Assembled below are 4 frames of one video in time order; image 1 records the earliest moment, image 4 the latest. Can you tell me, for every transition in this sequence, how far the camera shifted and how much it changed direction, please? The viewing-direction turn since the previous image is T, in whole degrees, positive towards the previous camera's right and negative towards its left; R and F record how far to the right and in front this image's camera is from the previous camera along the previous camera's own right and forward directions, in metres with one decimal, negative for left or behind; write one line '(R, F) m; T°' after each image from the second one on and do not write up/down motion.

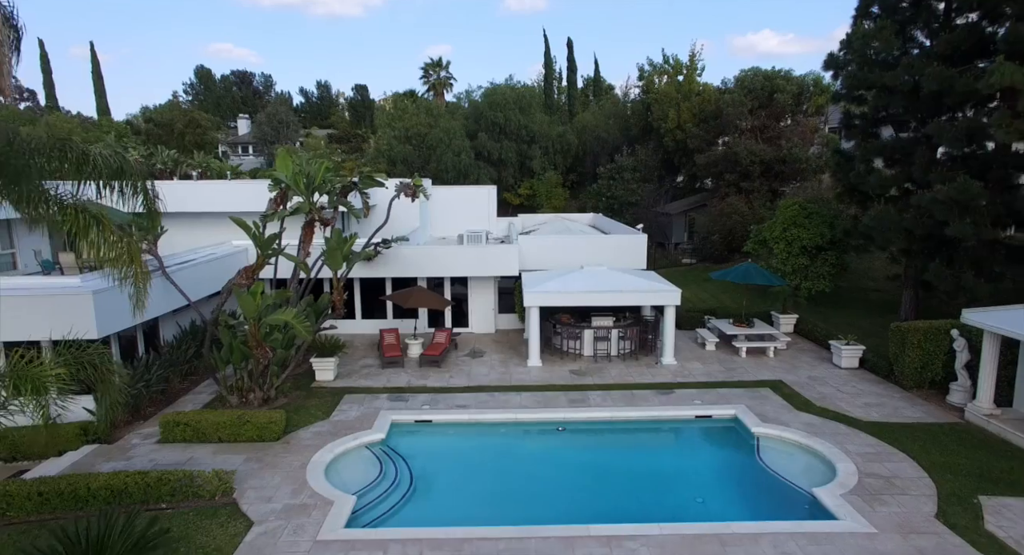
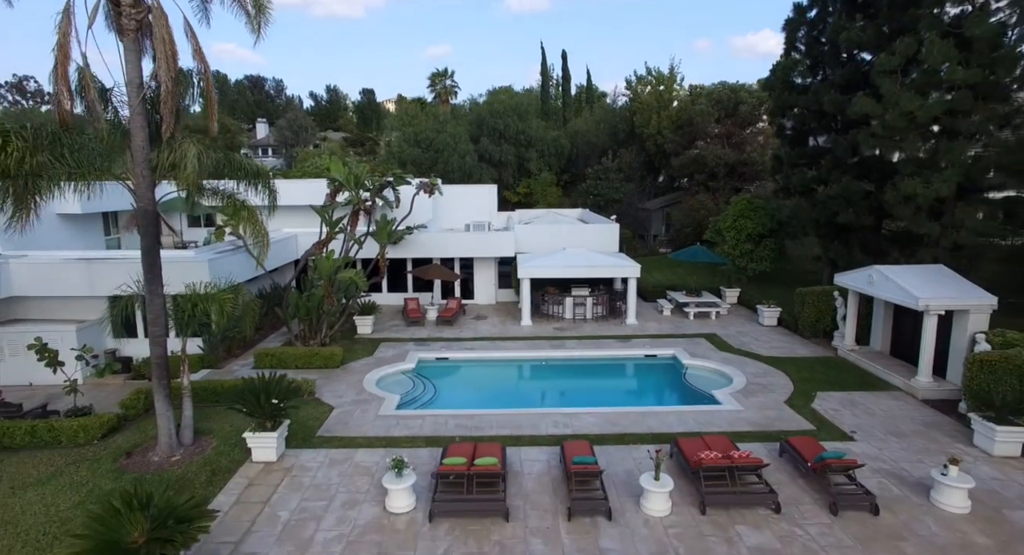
(+0.2, -4.4) m; 0°
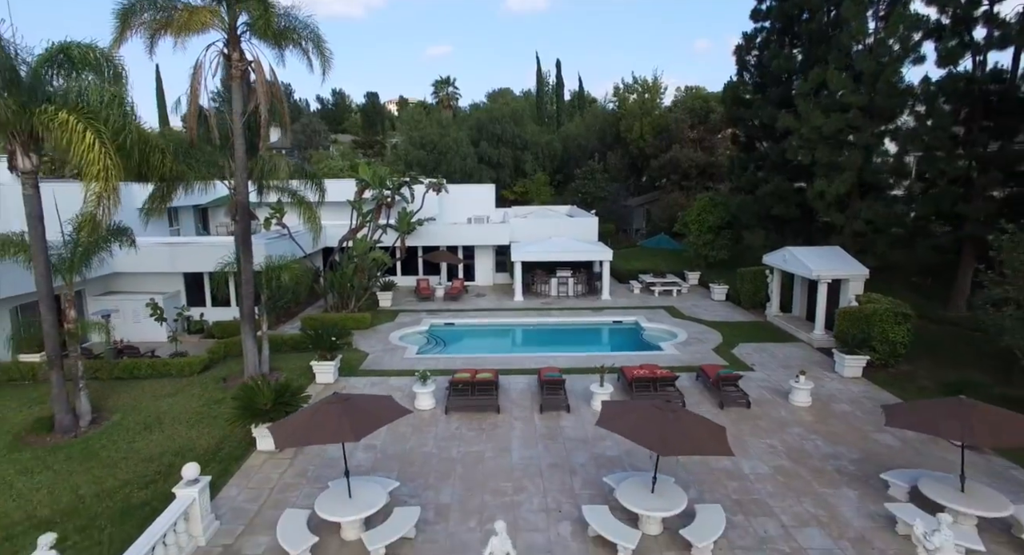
(+0.2, -4.0) m; 0°
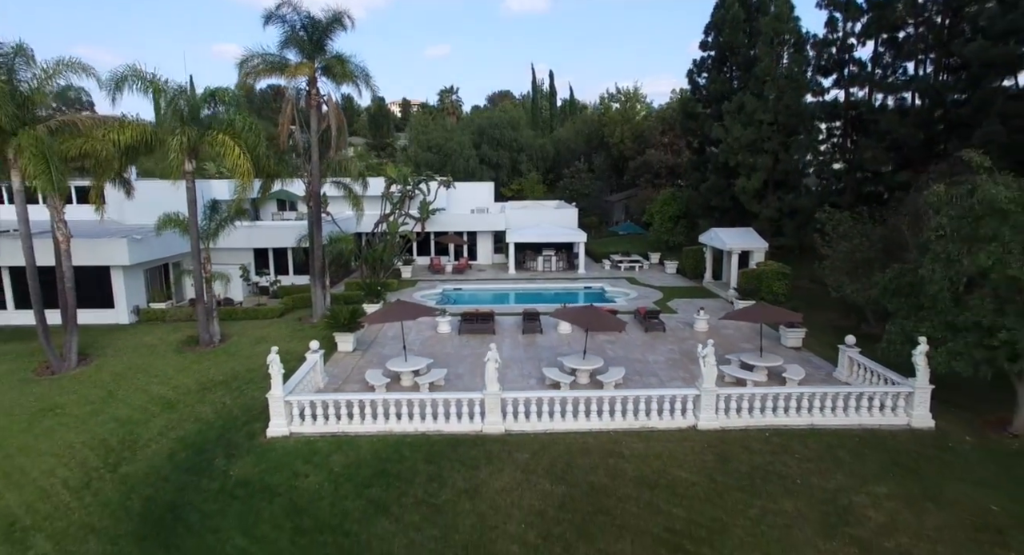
(+0.3, -5.9) m; 0°
